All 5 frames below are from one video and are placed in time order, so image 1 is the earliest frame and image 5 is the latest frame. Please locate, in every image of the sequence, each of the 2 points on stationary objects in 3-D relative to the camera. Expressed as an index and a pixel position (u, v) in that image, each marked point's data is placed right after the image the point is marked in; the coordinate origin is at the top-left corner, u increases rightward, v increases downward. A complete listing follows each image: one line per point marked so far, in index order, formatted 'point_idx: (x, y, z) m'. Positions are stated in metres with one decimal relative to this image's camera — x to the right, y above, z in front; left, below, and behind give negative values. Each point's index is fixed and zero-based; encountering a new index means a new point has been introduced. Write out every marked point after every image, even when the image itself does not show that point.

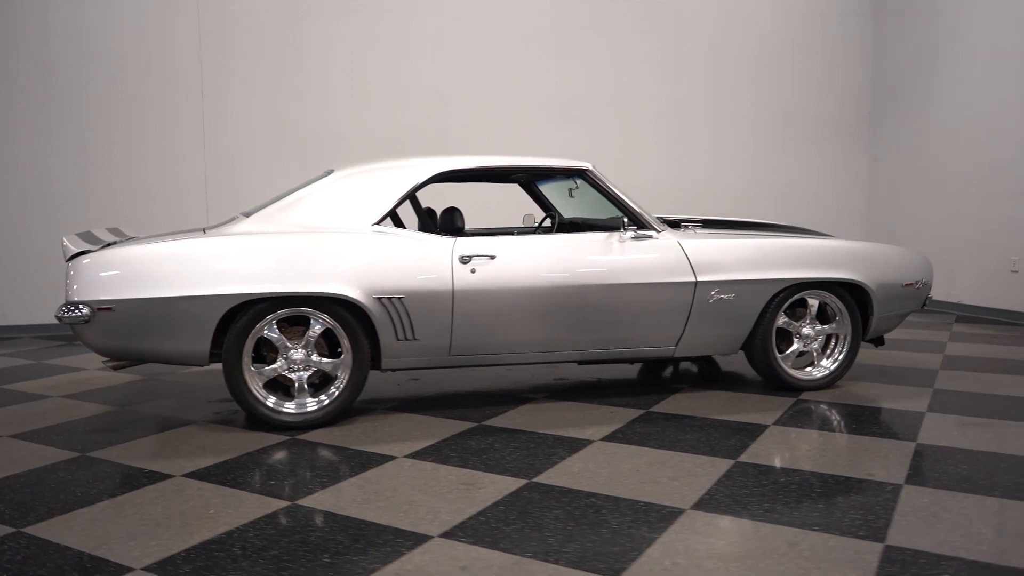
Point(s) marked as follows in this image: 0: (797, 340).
0: (+1.6, -0.3, +4.4) m
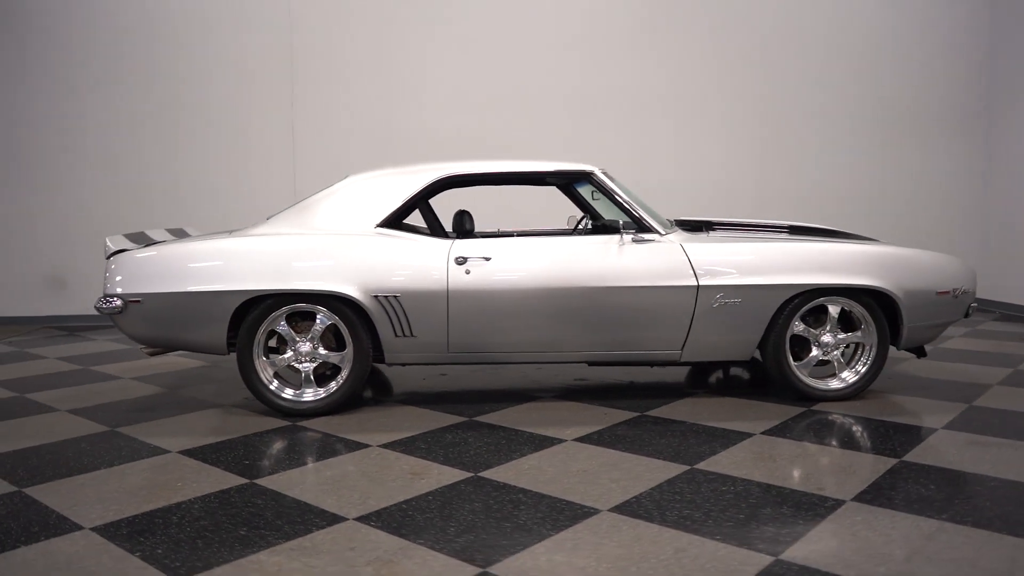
0: (+1.6, -0.3, +4.2) m
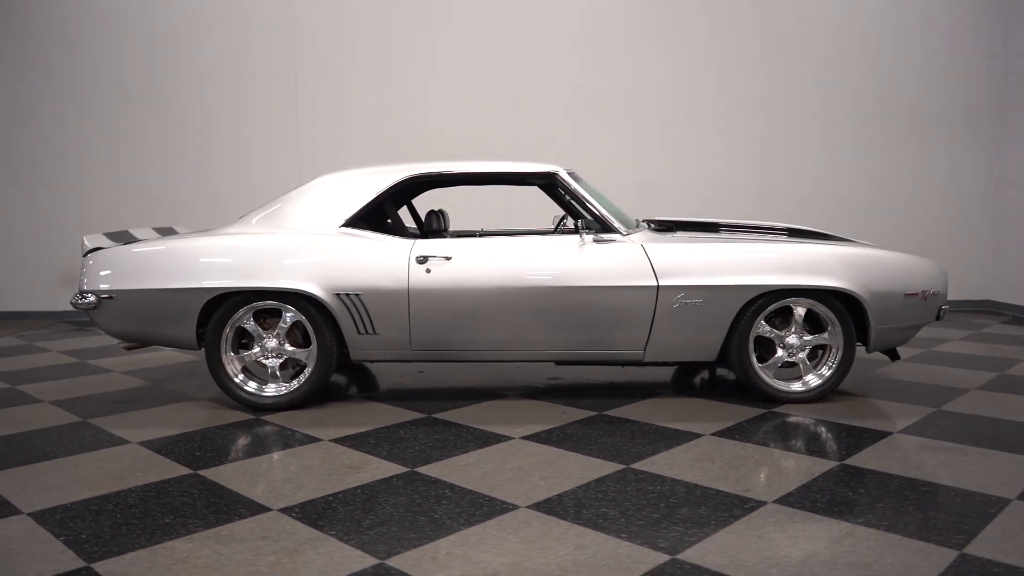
0: (+1.4, -0.3, +4.2) m
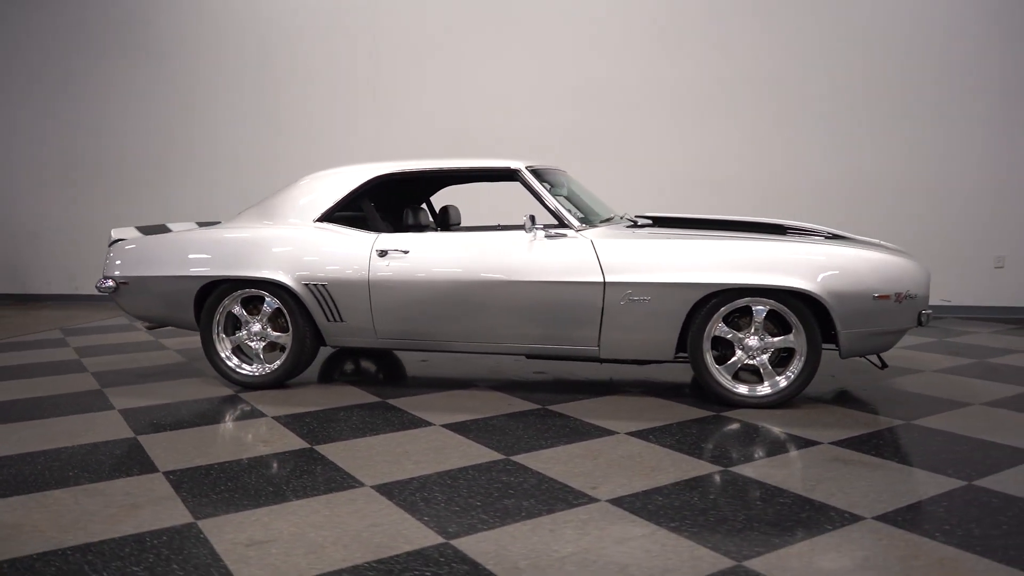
0: (+1.2, -0.3, +4.0) m
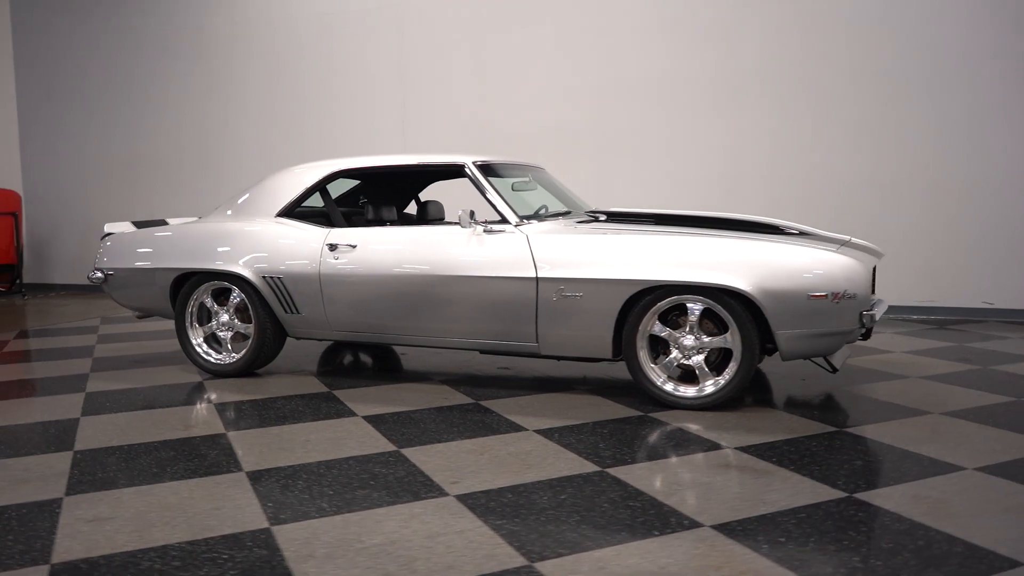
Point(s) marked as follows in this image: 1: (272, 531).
0: (+0.8, -0.3, +3.9) m
1: (-0.7, -0.8, +2.4) m
